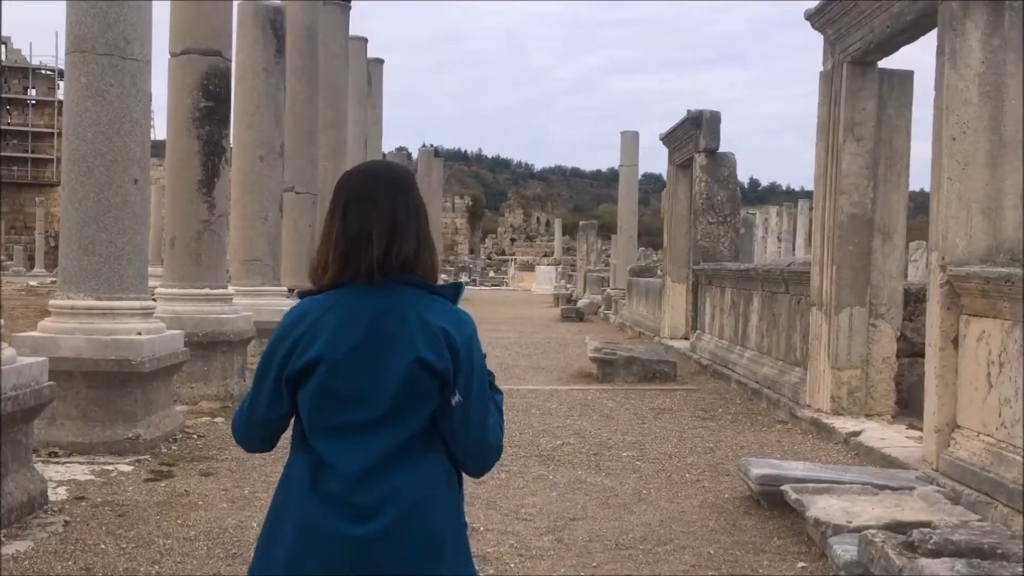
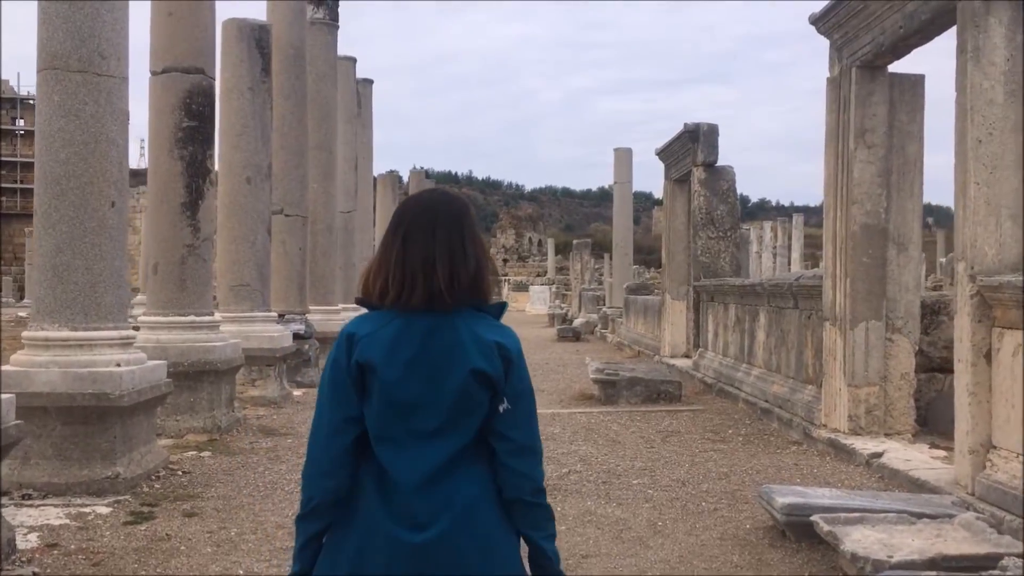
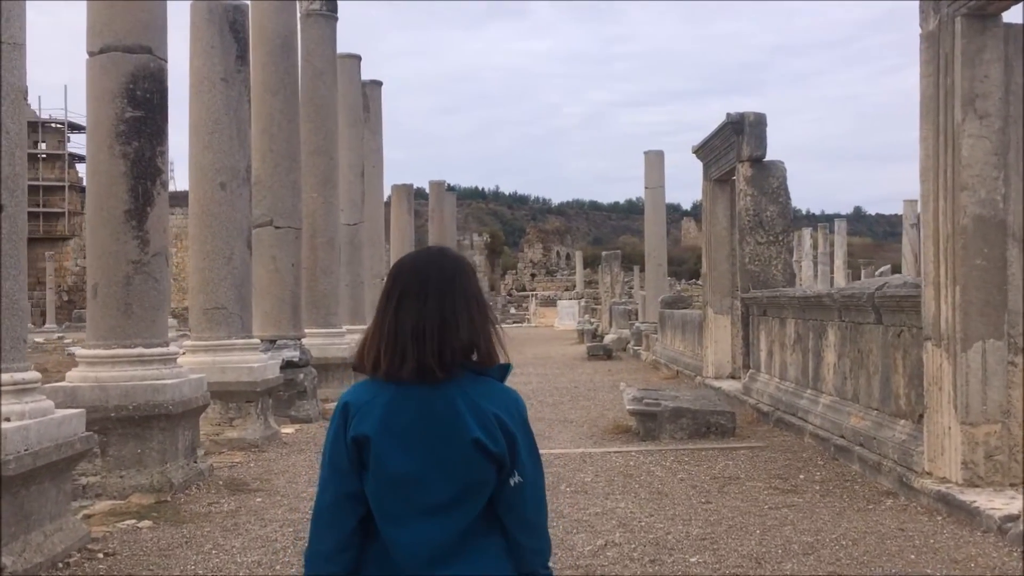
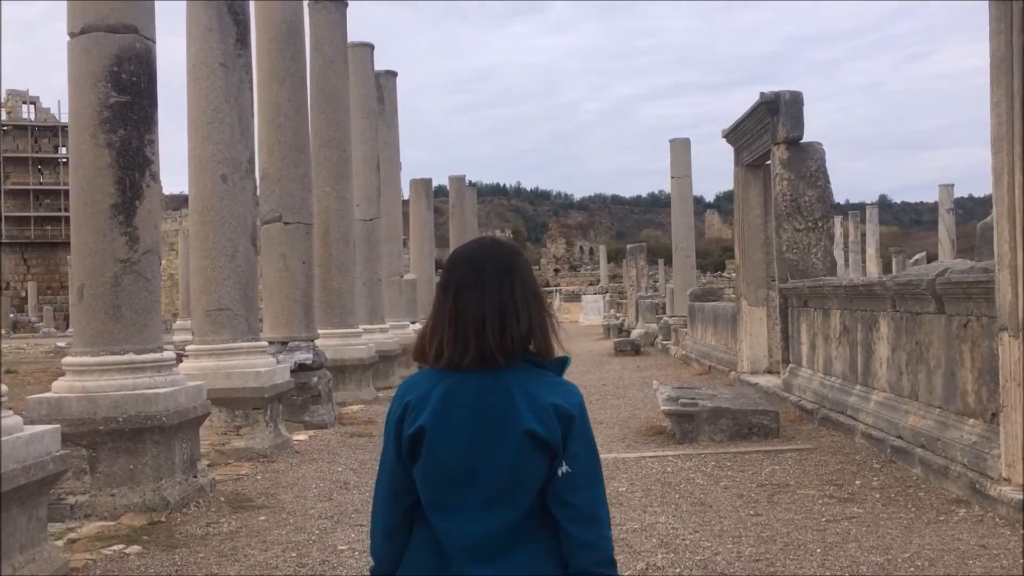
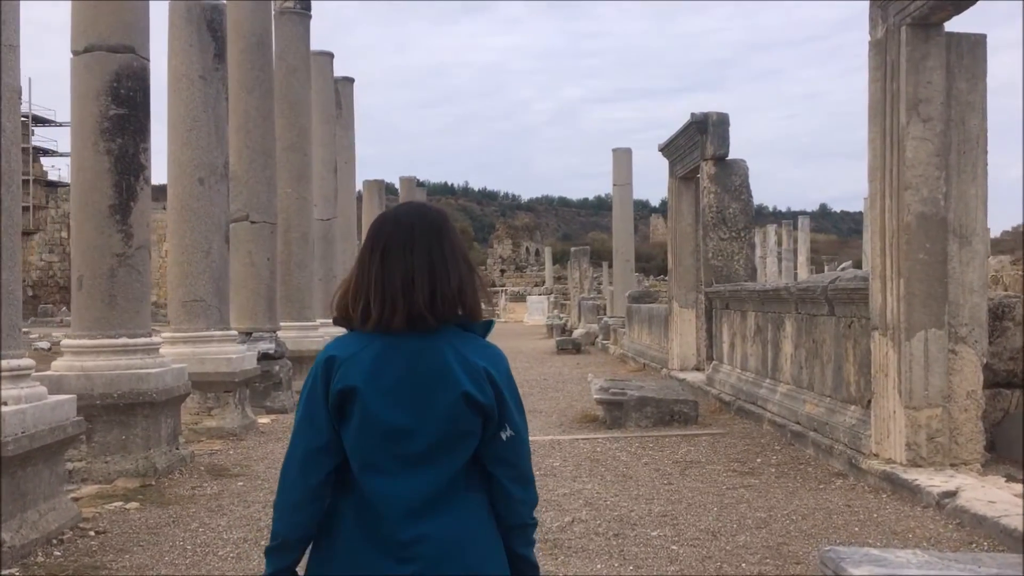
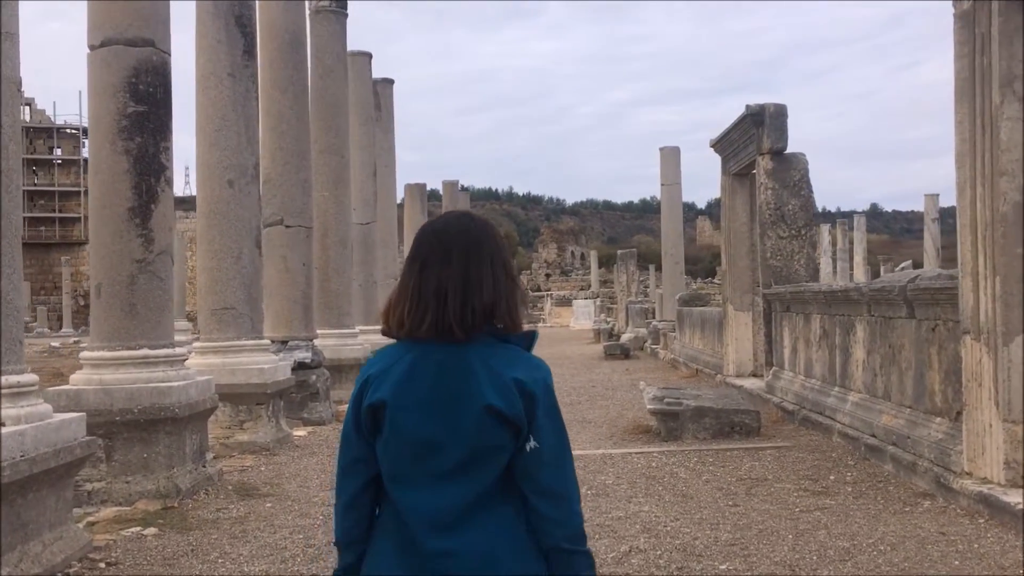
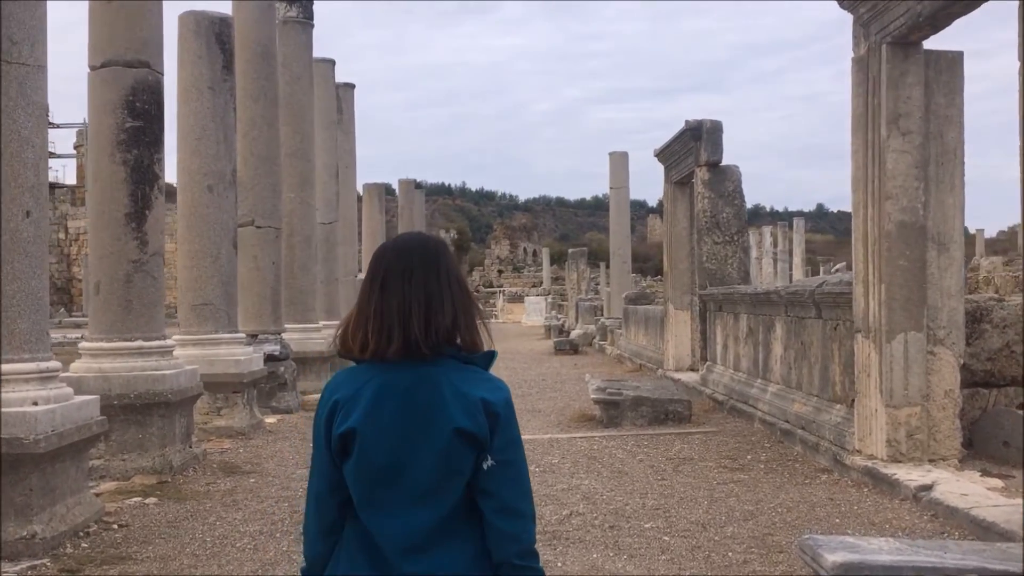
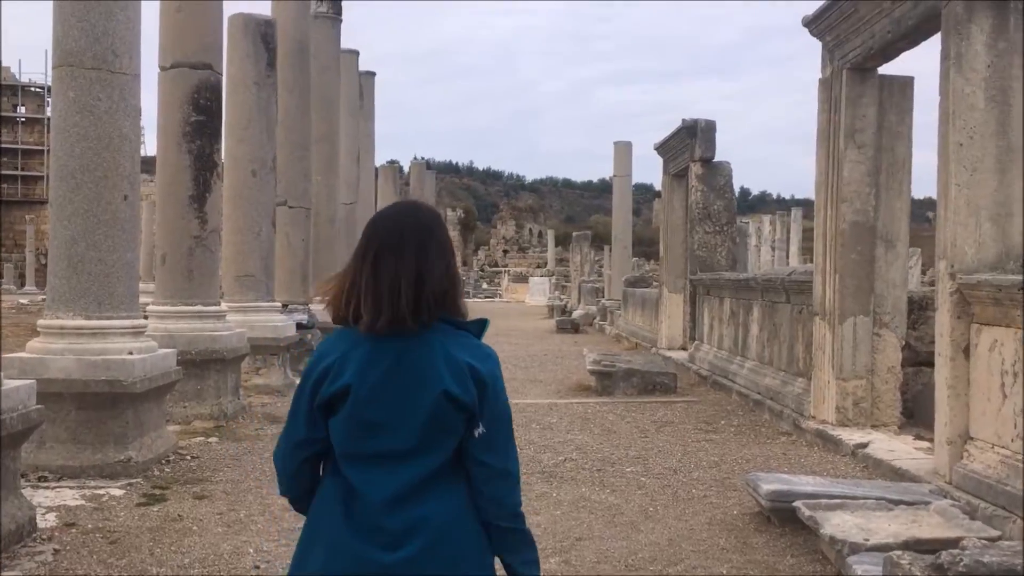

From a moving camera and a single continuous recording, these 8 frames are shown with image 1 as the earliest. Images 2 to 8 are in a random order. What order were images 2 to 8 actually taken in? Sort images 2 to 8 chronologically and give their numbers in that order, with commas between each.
8, 2, 7, 5, 3, 6, 4
